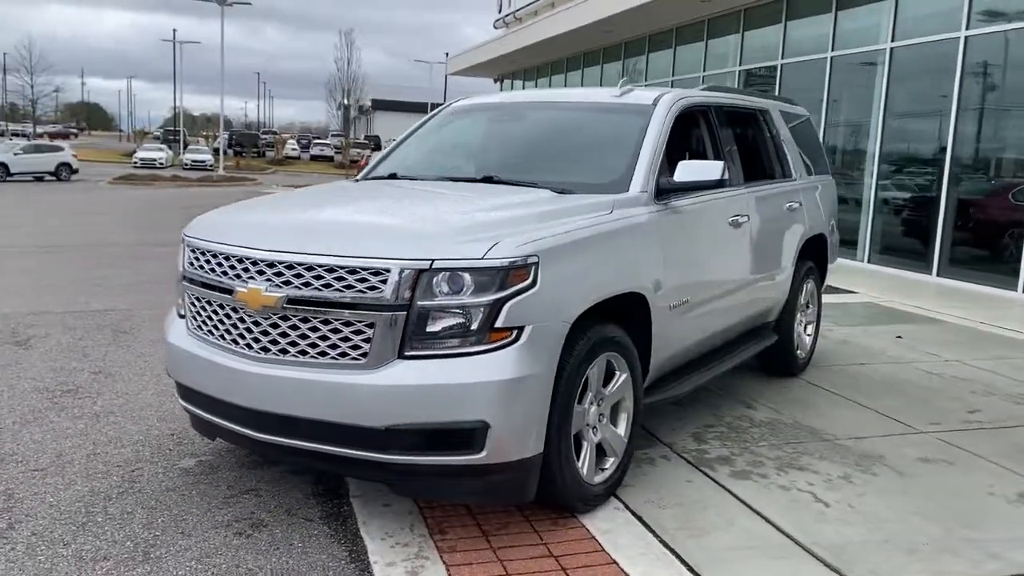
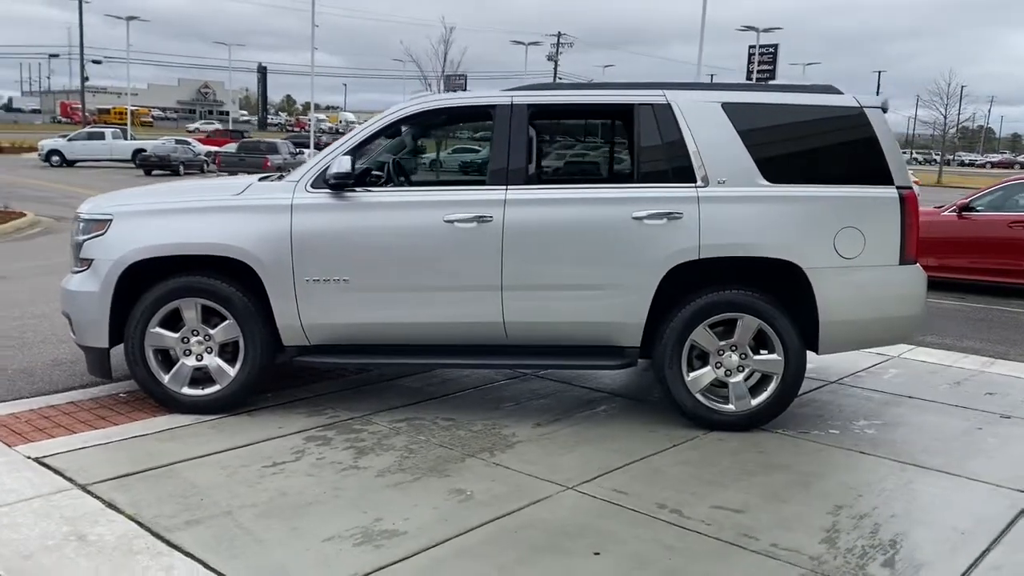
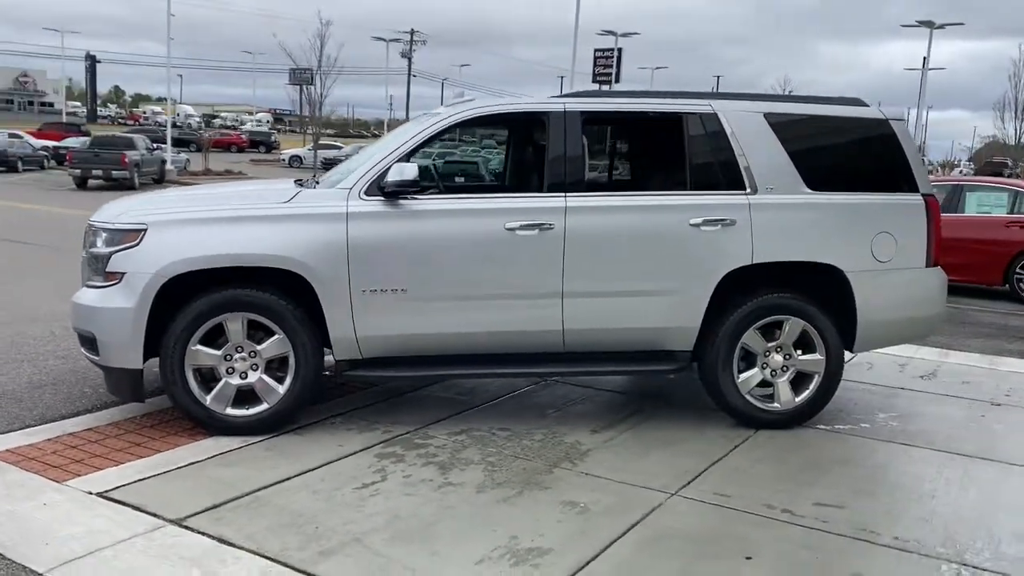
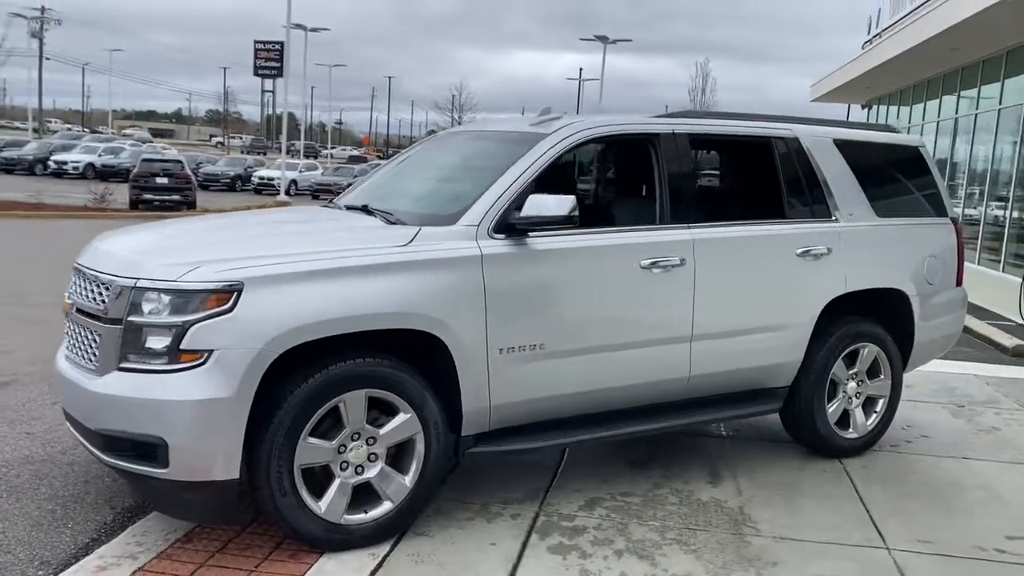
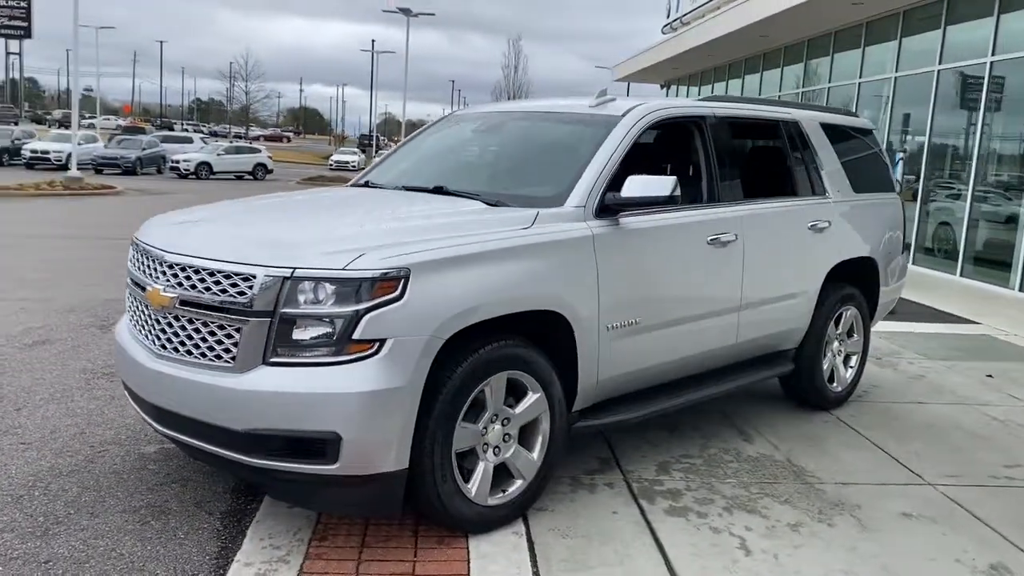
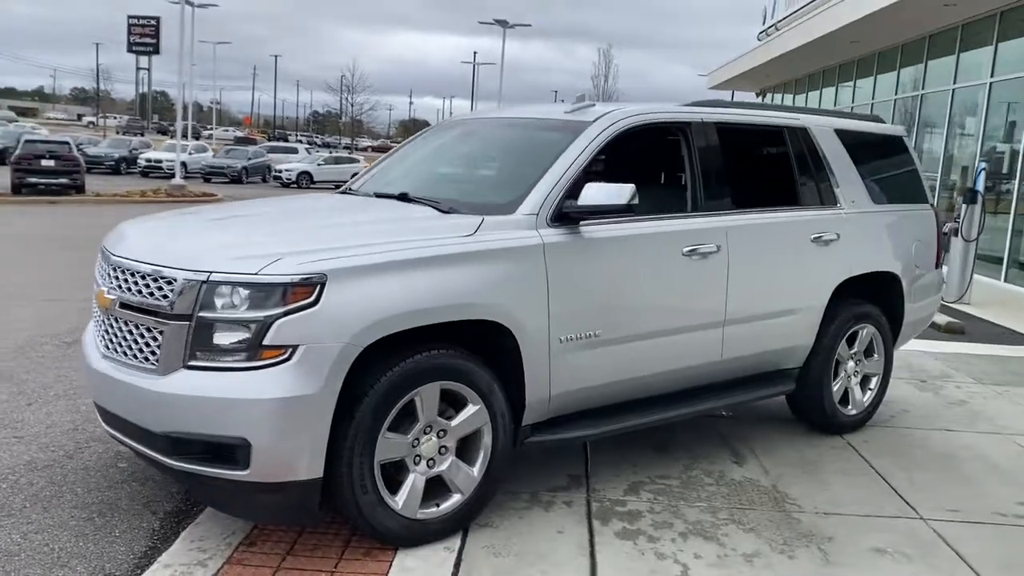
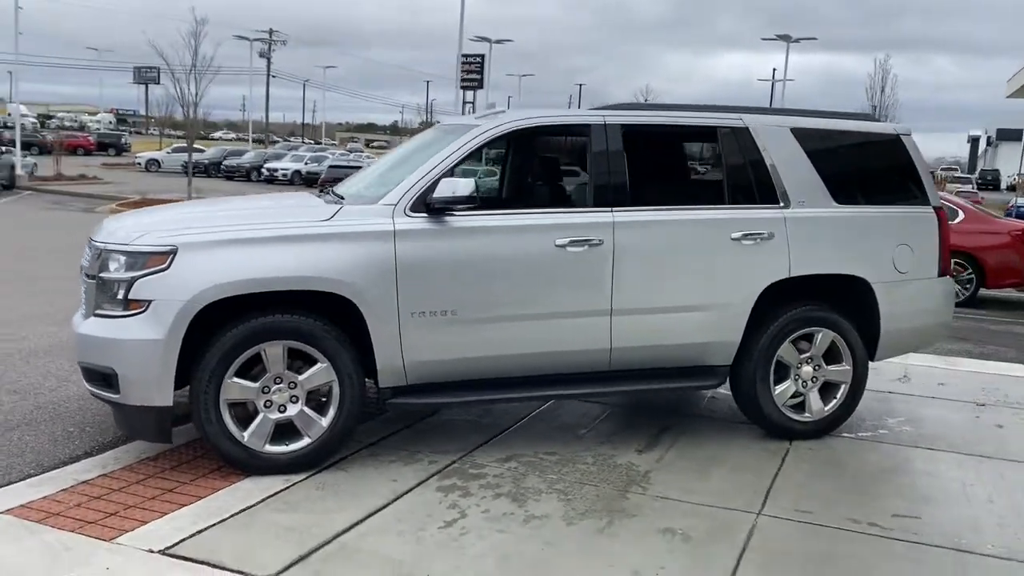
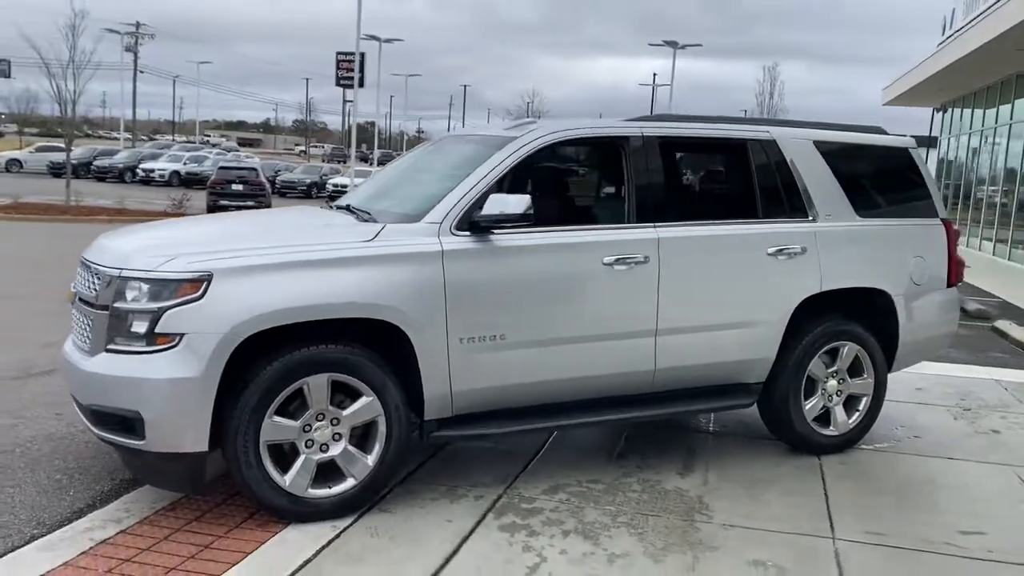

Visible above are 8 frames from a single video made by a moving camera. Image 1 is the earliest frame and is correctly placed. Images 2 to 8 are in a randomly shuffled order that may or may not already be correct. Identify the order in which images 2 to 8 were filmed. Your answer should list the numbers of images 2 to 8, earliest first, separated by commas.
5, 6, 4, 8, 7, 3, 2
